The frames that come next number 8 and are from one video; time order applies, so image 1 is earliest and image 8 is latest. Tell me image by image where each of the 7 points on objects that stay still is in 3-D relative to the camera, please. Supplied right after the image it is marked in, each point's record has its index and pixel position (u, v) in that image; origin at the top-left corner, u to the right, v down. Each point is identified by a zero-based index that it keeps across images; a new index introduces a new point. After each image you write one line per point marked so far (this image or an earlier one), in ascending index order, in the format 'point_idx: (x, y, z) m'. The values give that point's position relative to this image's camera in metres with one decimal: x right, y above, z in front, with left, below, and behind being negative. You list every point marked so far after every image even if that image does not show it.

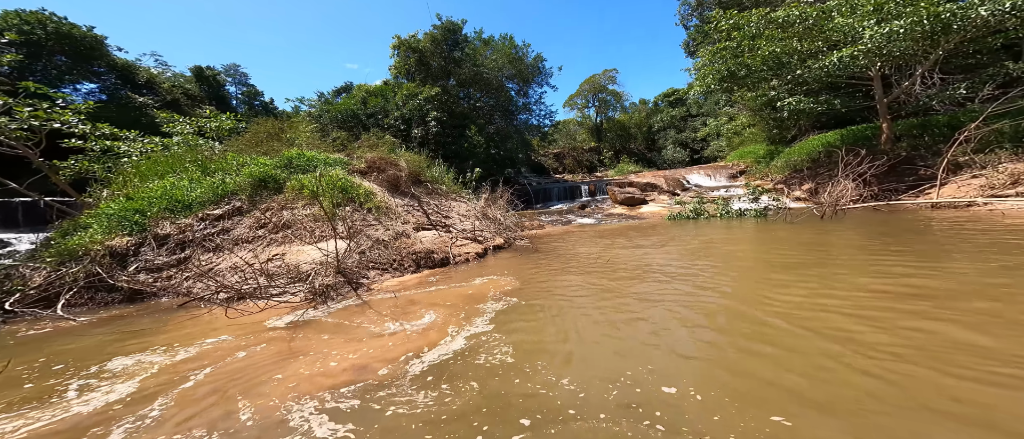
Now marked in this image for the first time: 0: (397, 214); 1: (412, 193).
0: (-2.1, +0.1, +5.8) m
1: (-2.3, +0.6, +7.4) m
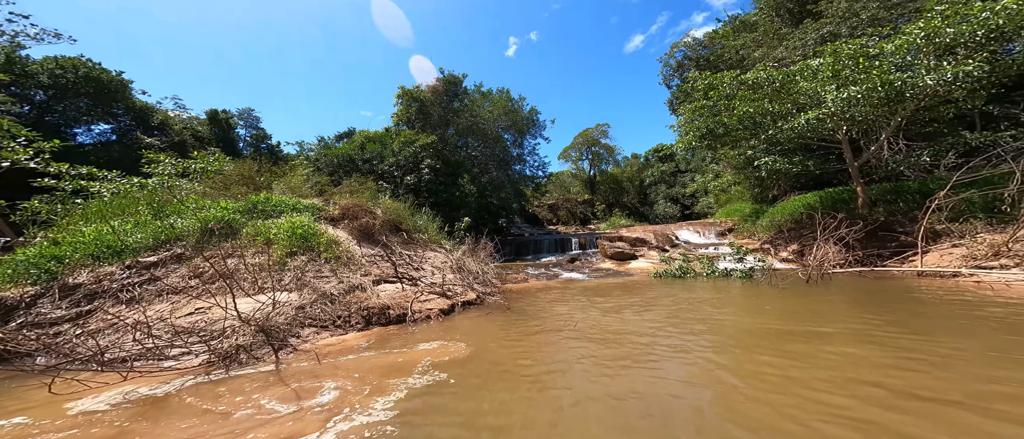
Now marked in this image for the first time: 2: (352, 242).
0: (-2.5, -0.7, +5.6) m
1: (-2.7, -0.5, +7.2) m
2: (-3.0, -0.4, +6.5) m
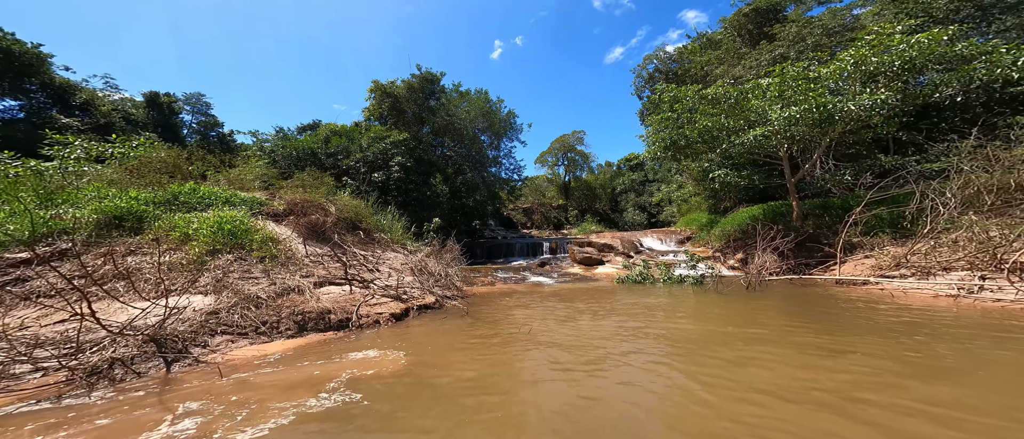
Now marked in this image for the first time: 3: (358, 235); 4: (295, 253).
0: (-3.3, -0.7, +5.3) m
1: (-3.5, -0.4, +6.9) m
2: (-3.8, -0.4, +6.1) m
3: (-4.1, -0.4, +9.5) m
4: (-3.5, -0.5, +5.6) m
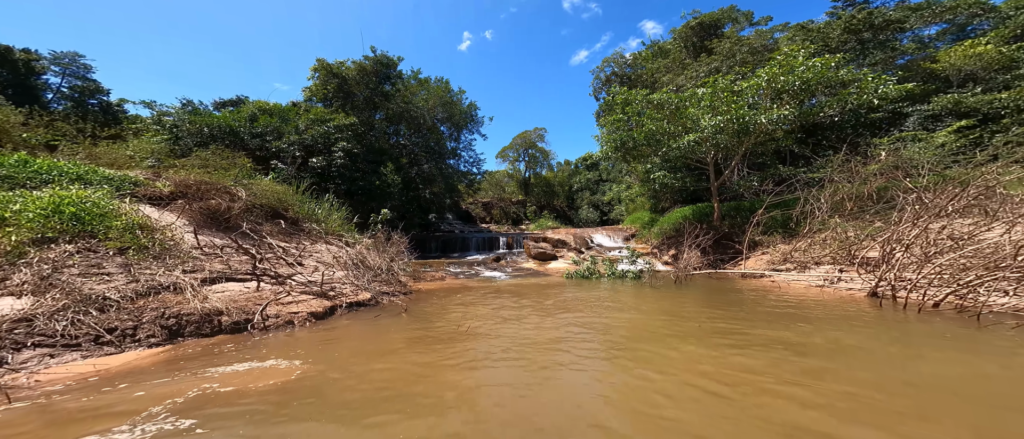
0: (-4.2, -0.5, +4.5) m
1: (-4.7, -0.2, +6.0) m
2: (-4.9, -0.1, +5.2) m
3: (-5.6, -0.2, +8.5) m
4: (-4.5, -0.3, +4.7) m
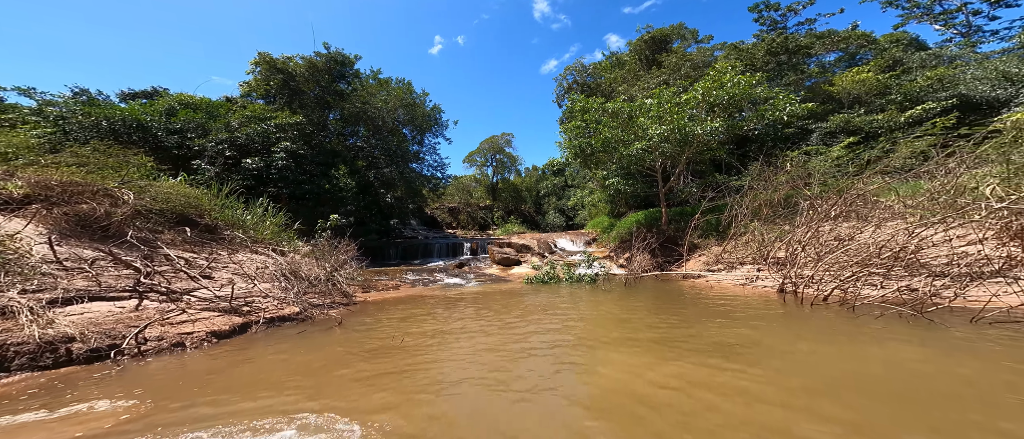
0: (-5.2, -0.6, +3.7) m
1: (-5.8, -0.3, +5.3) m
2: (-5.9, -0.2, +4.4) m
3: (-7.0, -0.3, +7.6) m
4: (-5.5, -0.4, +4.0) m
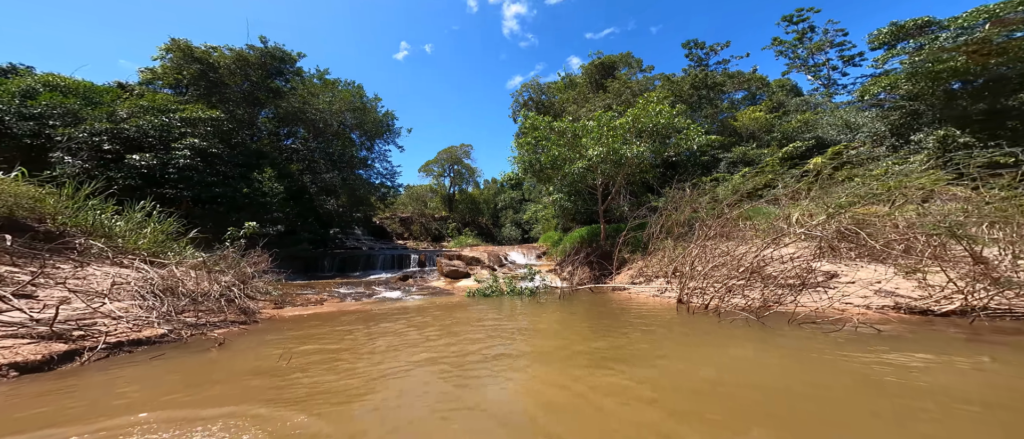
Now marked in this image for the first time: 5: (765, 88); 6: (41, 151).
0: (-6.4, -0.6, +2.7) m
1: (-7.3, -0.4, +4.1) m
2: (-7.3, -0.3, +3.3) m
3: (-8.8, -0.4, +6.3) m
4: (-6.8, -0.5, +2.9) m
5: (+14.0, +7.5, +19.4) m
6: (-14.6, +2.1, +10.6) m
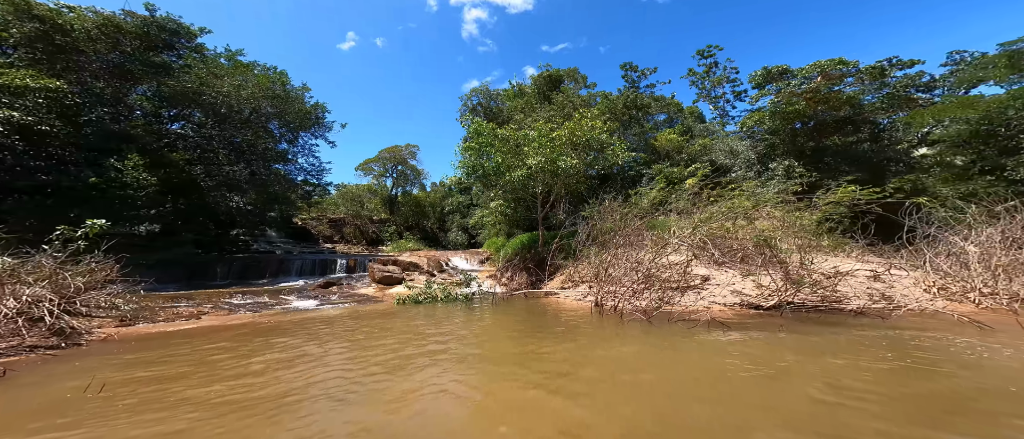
0: (-7.2, -0.5, +1.2) m
1: (-8.4, -0.2, +2.4) m
2: (-8.2, -0.1, +1.6) m
3: (-10.3, -0.2, +4.1) m
4: (-7.6, -0.3, +1.3) m
5: (+9.4, +6.9, +21.9) m
6: (-16.8, +2.3, +7.2) m
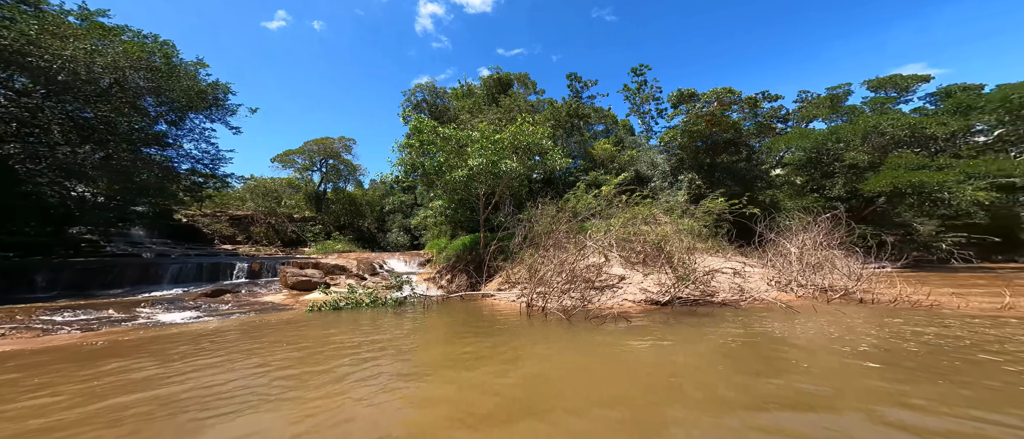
0: (-7.4, -0.3, -0.2) m
1: (-8.8, -0.1, +0.8) m
2: (-8.4, 0.0, 0.0) m
3: (-11.1, -0.1, +2.1) m
4: (-7.8, -0.2, -0.2) m
5: (+5.1, +6.7, +23.4) m
6: (-18.0, +2.6, +3.9) m
